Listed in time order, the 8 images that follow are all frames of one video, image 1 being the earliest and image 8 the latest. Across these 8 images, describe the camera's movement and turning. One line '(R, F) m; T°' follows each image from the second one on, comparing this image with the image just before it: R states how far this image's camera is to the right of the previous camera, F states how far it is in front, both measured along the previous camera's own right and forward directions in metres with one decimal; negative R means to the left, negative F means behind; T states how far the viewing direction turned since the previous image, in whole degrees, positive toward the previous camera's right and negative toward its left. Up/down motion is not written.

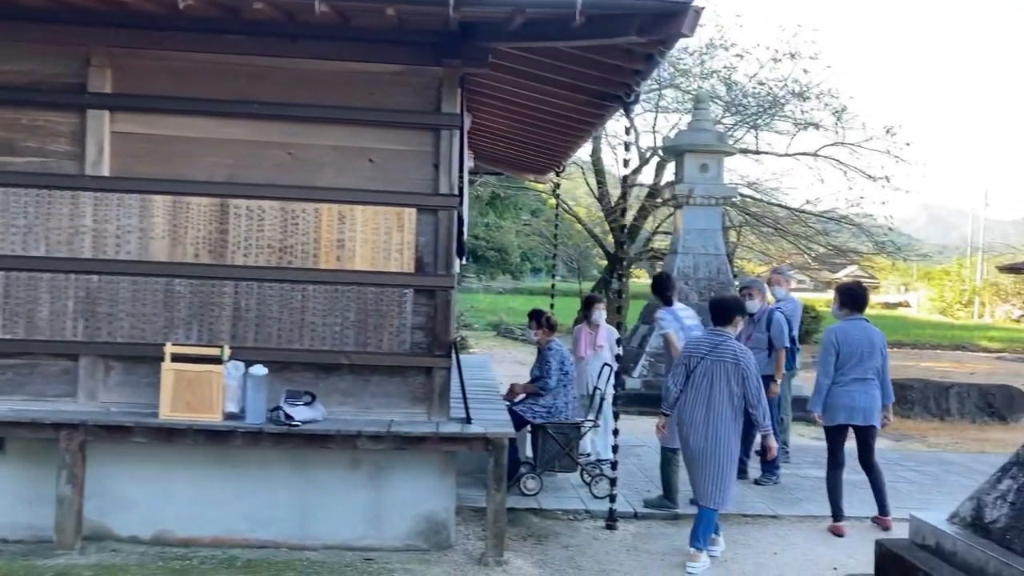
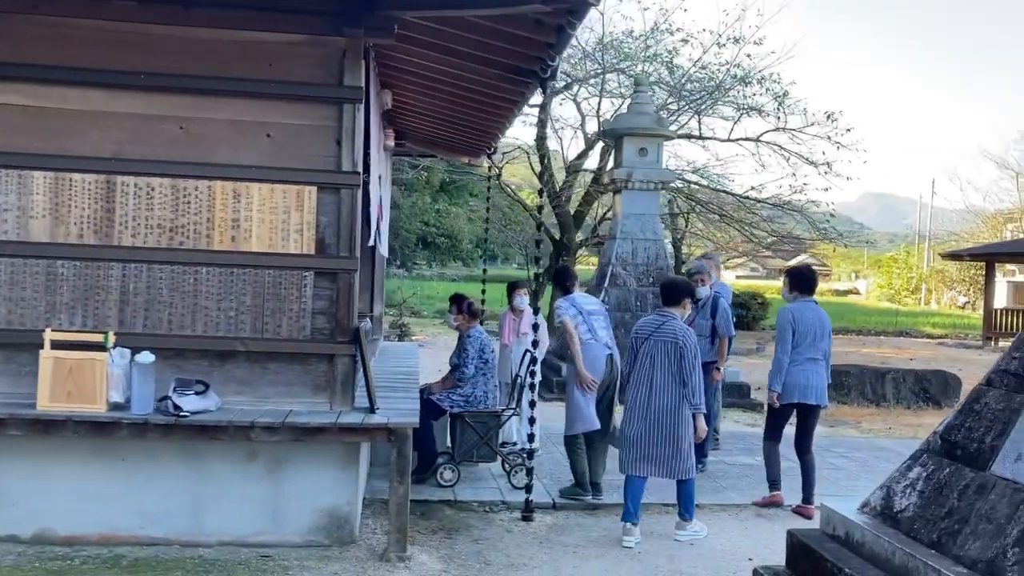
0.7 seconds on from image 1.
(+0.3, +0.2) m; +3°
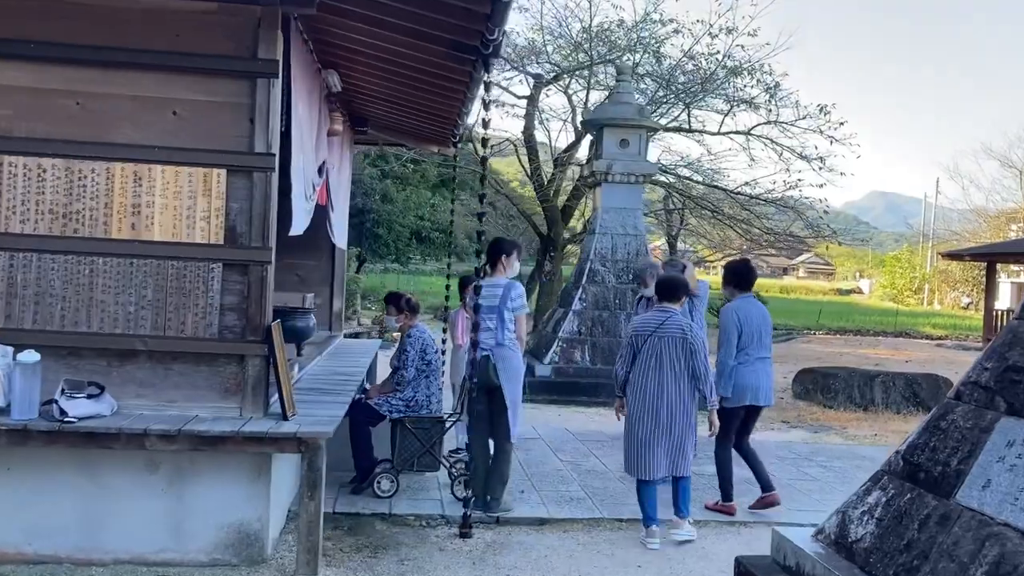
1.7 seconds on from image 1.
(+0.3, +0.4) m; 0°
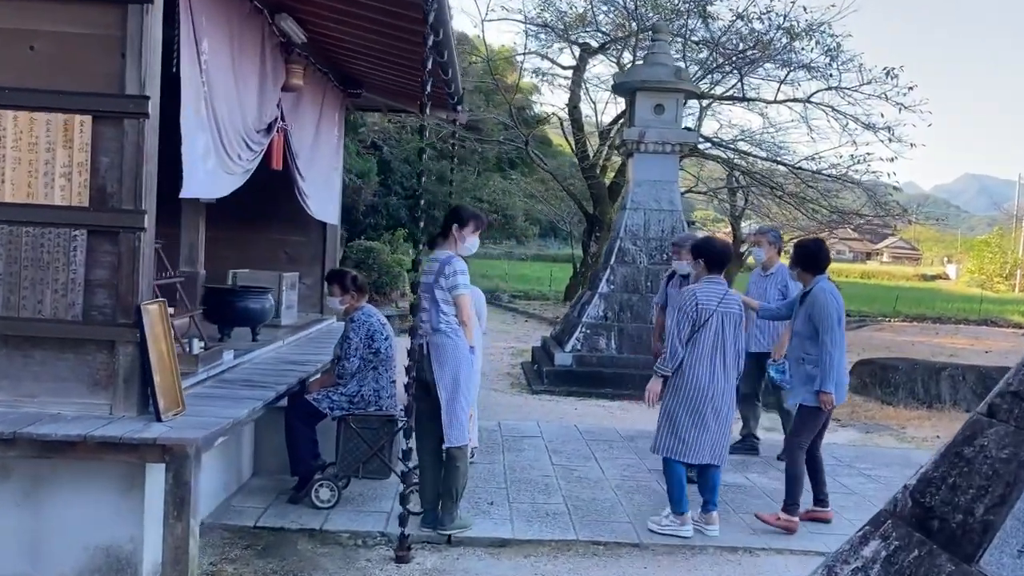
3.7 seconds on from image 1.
(+0.6, +0.9) m; -5°
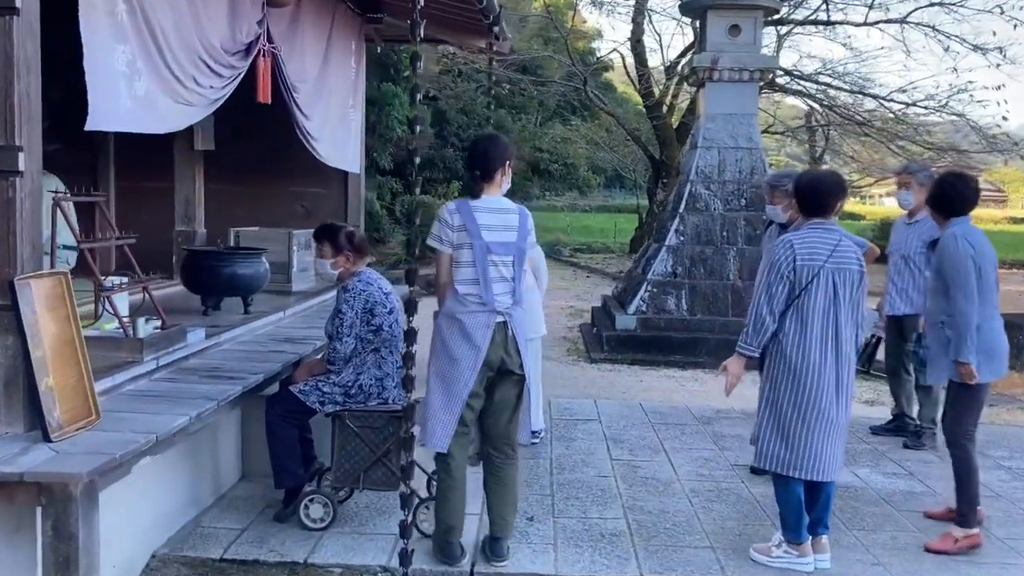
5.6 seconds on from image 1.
(+0.1, +1.1) m; -4°
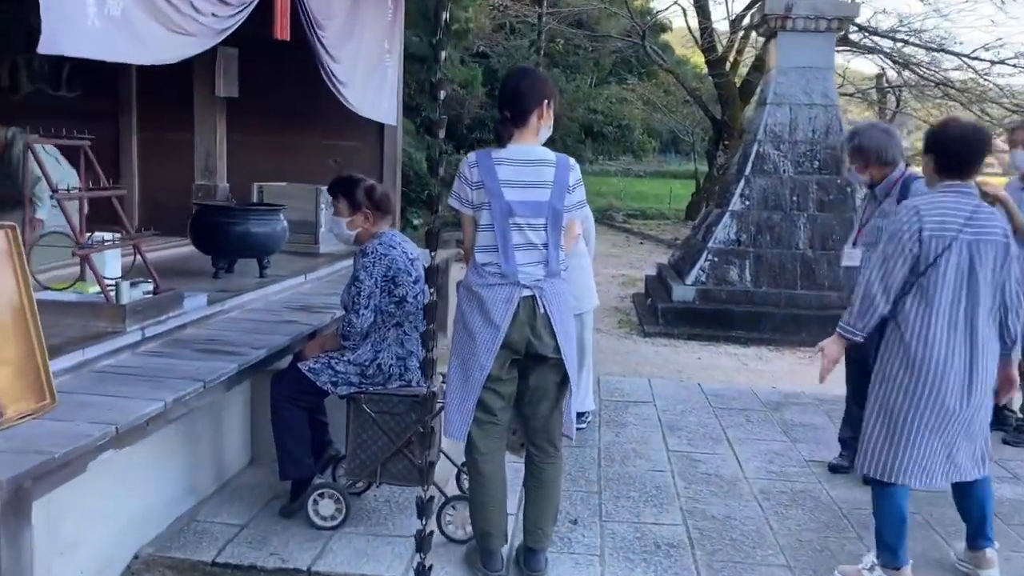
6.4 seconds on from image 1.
(0.0, +0.5) m; -3°
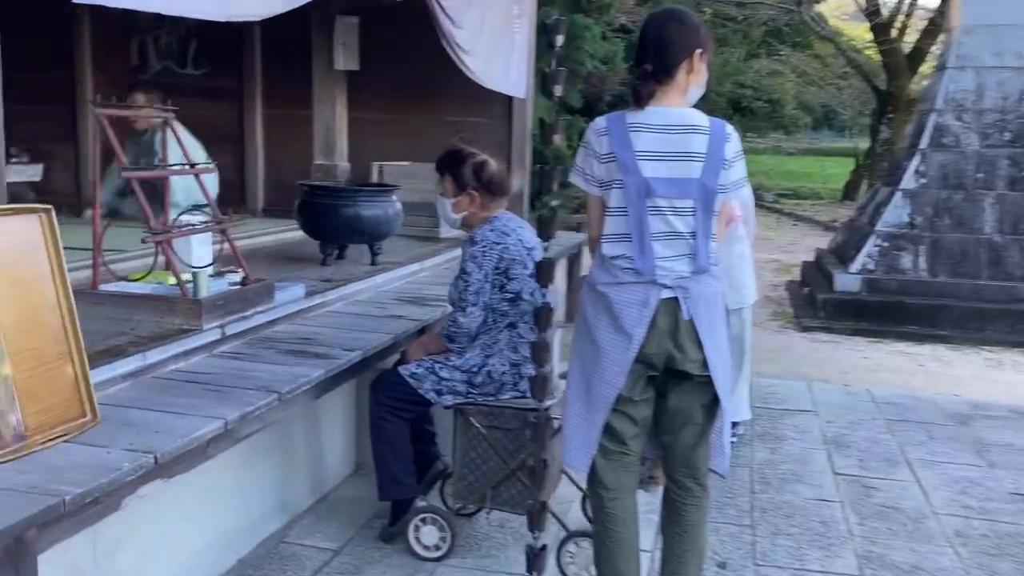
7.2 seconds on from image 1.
(0.0, +0.5) m; -9°
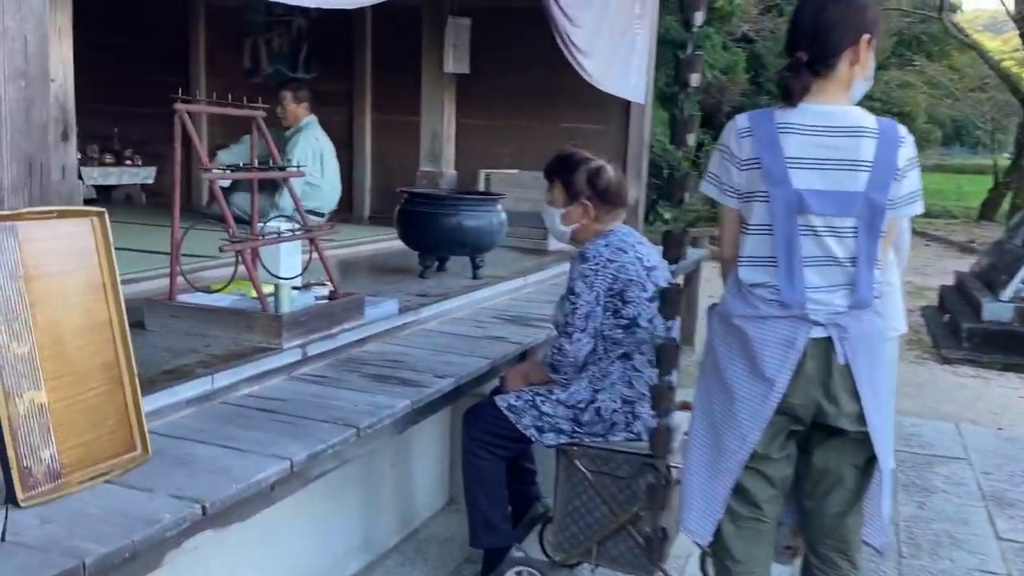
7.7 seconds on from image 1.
(0.0, +0.3) m; -7°
